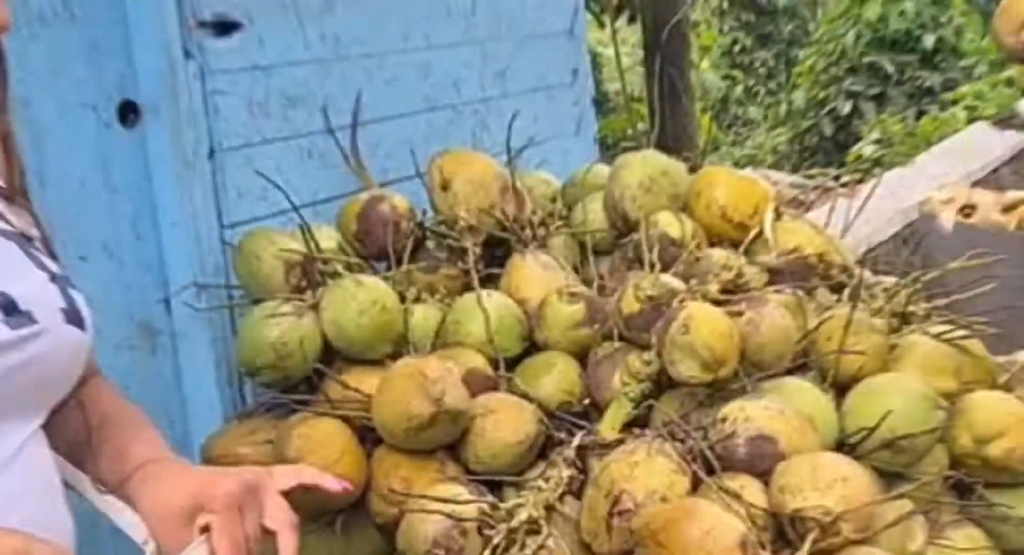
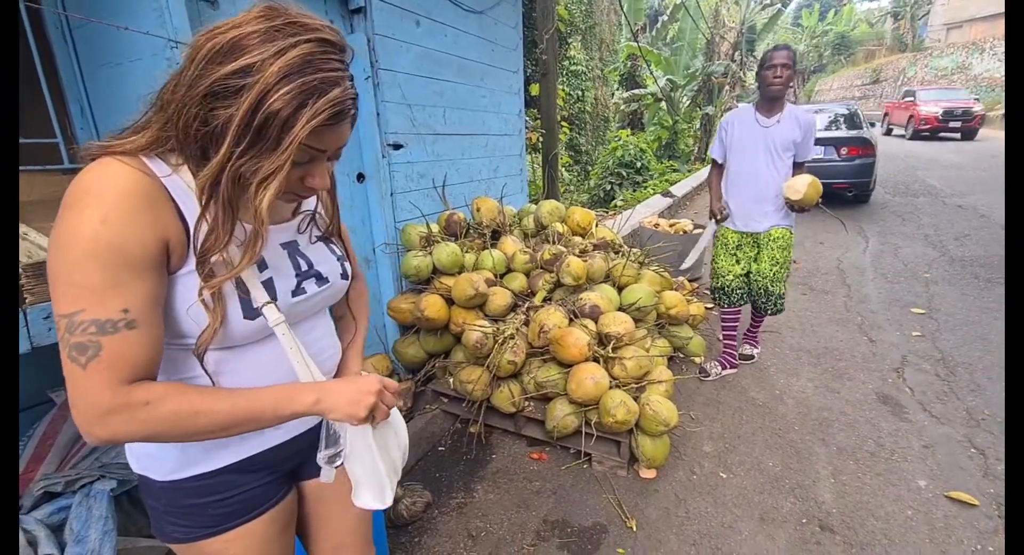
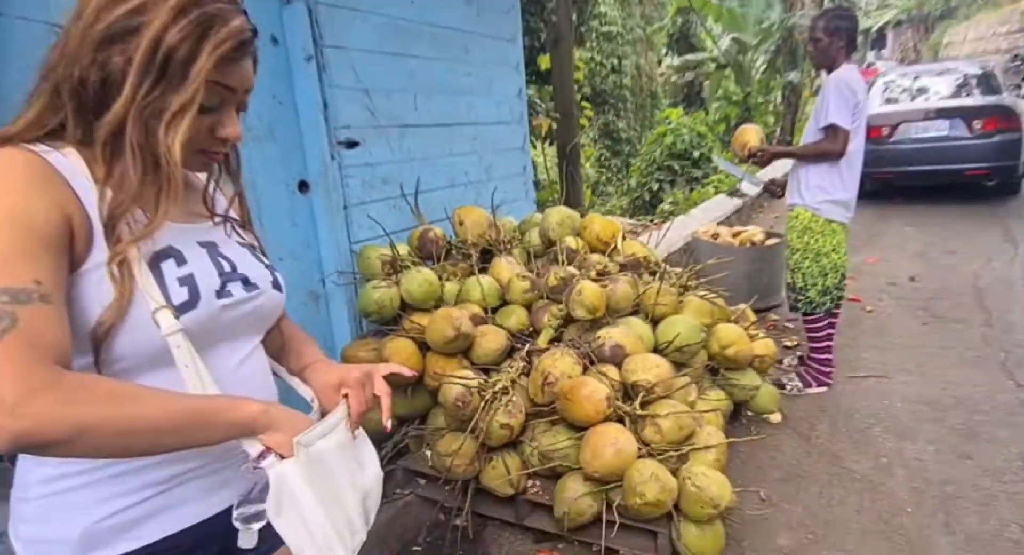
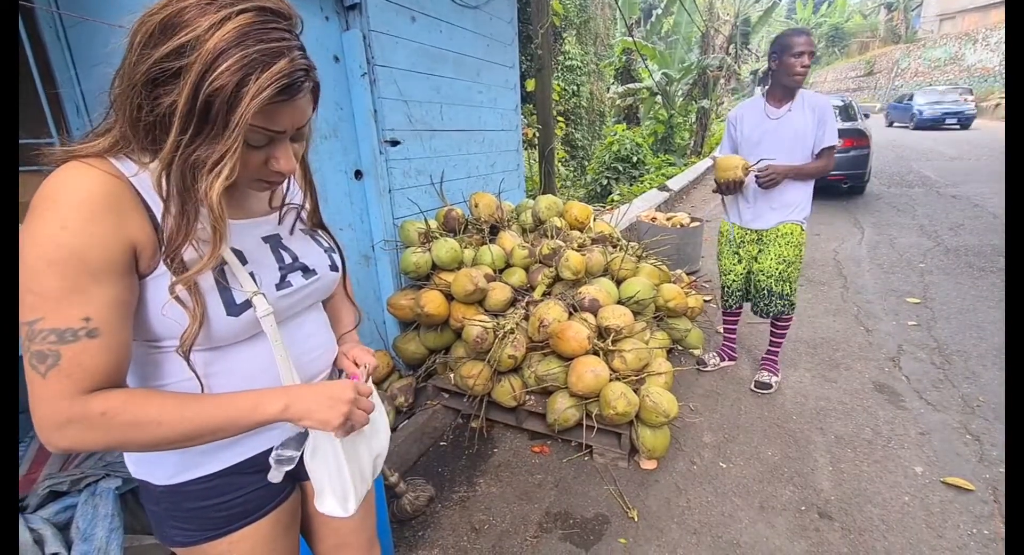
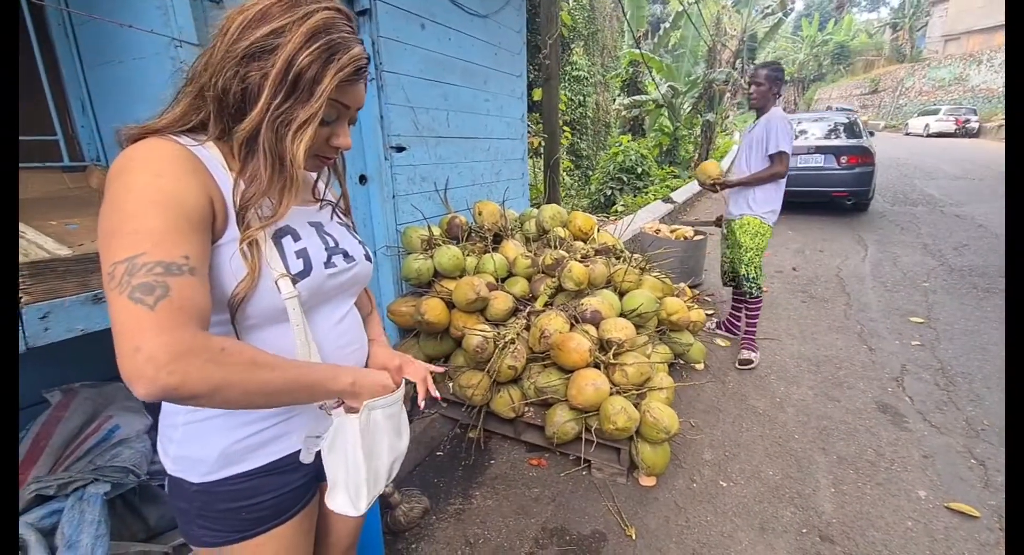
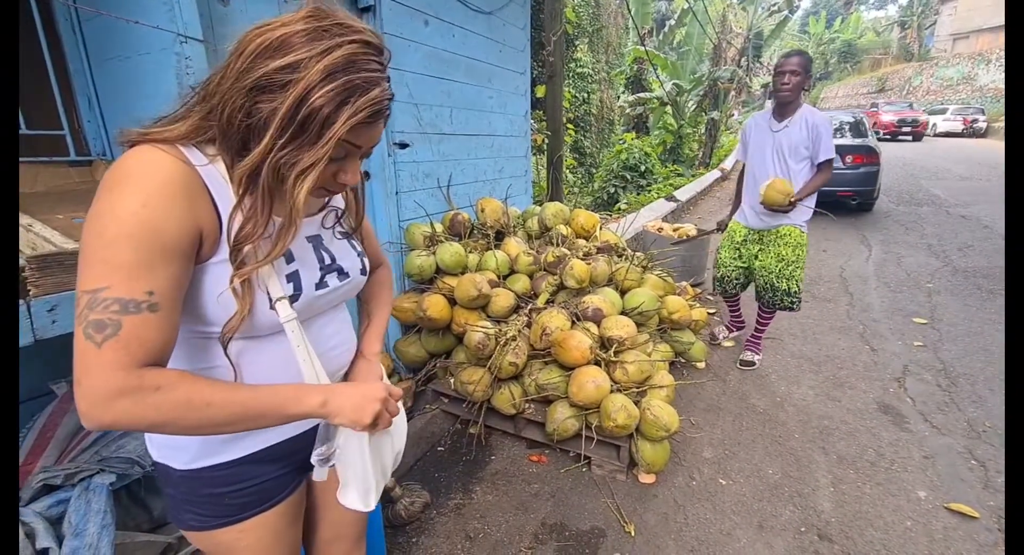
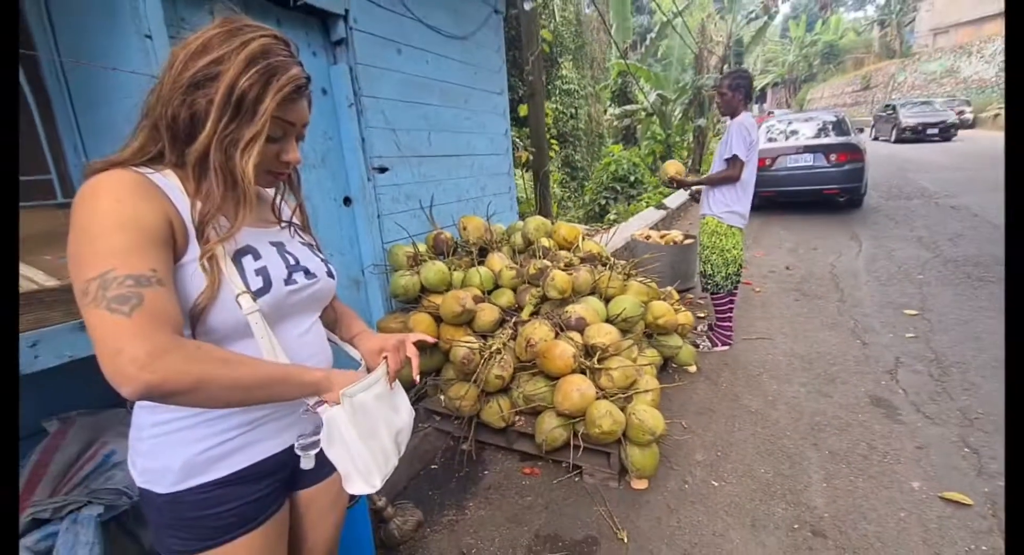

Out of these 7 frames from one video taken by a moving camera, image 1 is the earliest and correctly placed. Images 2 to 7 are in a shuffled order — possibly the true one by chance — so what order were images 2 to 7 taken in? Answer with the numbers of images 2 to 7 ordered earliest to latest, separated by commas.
3, 7, 5, 6, 2, 4
